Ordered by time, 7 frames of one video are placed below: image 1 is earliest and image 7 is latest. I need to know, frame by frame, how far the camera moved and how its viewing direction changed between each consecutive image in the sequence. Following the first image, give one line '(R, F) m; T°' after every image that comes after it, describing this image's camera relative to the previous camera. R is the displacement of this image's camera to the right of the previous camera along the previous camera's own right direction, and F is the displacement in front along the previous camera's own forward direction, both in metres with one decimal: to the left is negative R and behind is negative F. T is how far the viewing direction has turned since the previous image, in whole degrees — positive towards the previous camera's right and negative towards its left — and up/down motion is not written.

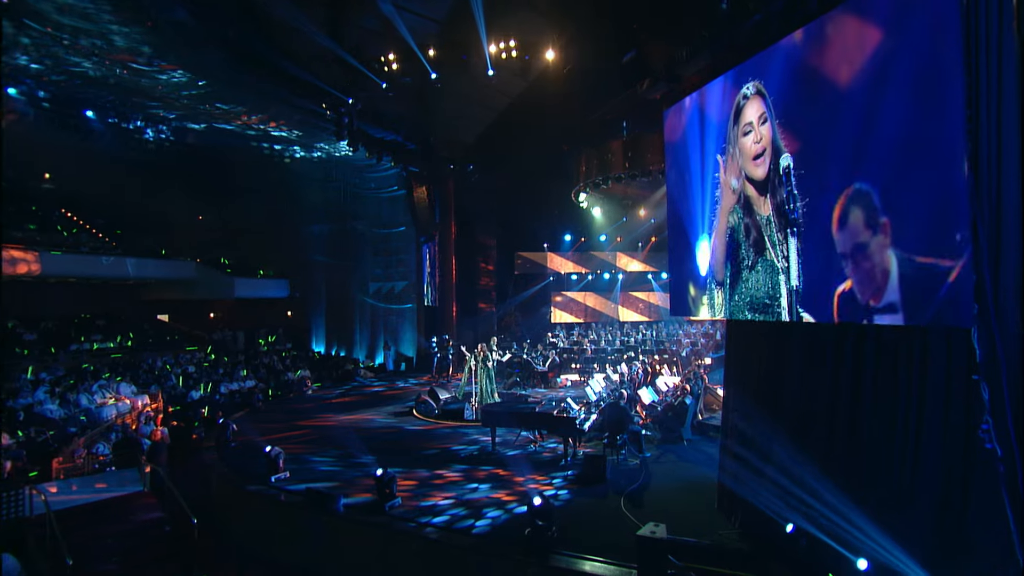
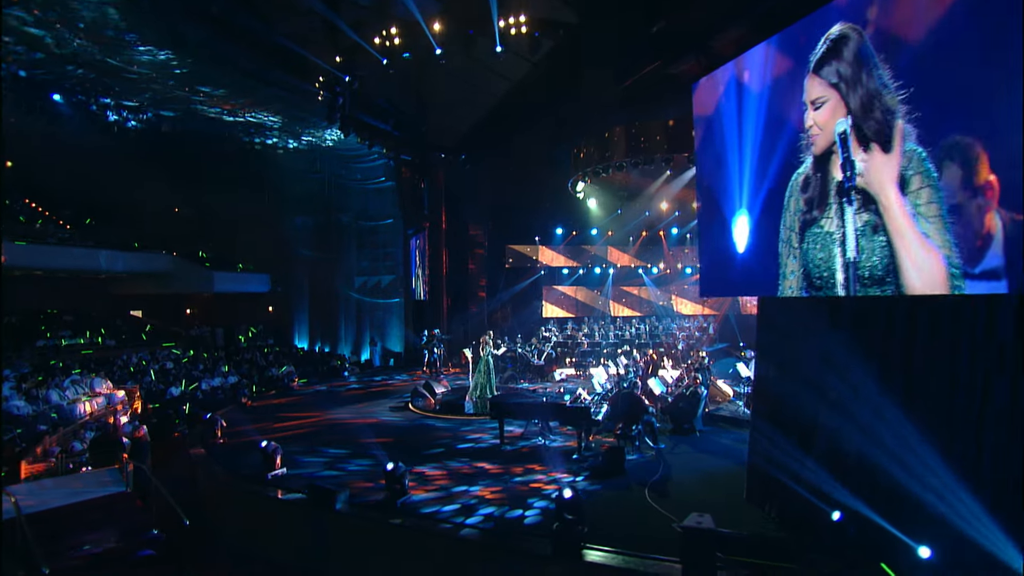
(-0.5, +0.4) m; +2°
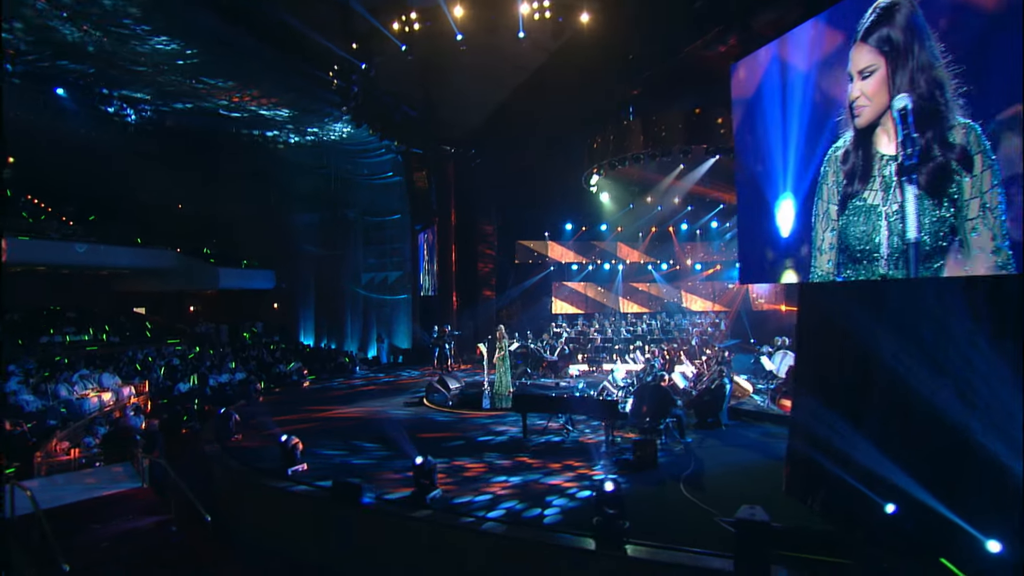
(-0.4, +0.2) m; 0°
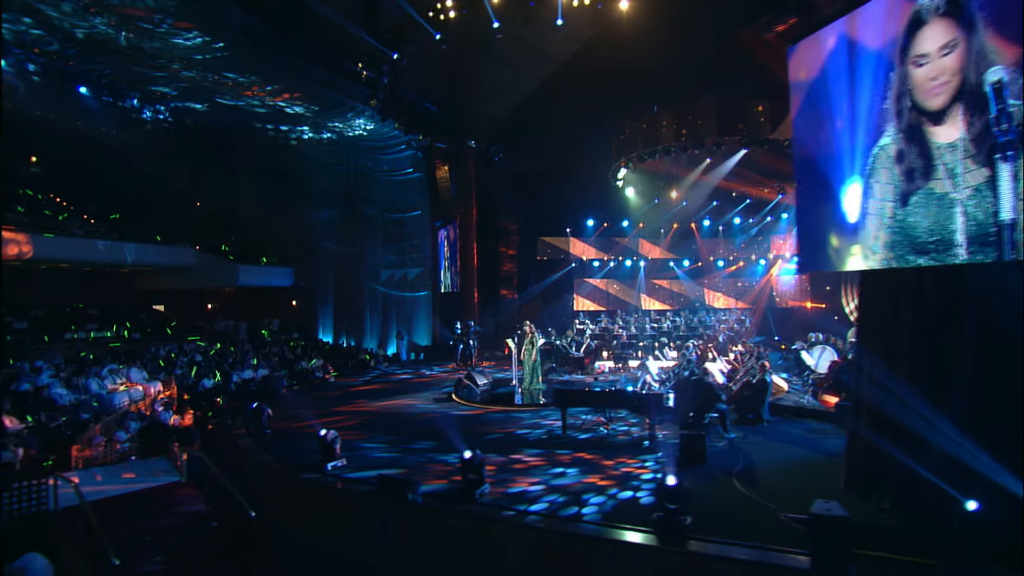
(-0.5, +0.2) m; -1°
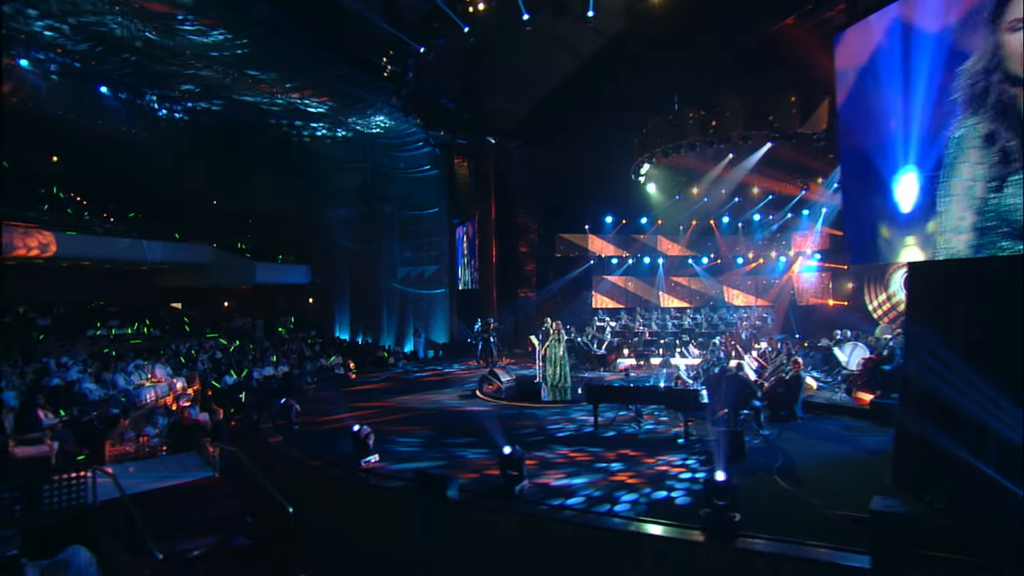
(-0.4, +0.1) m; -1°
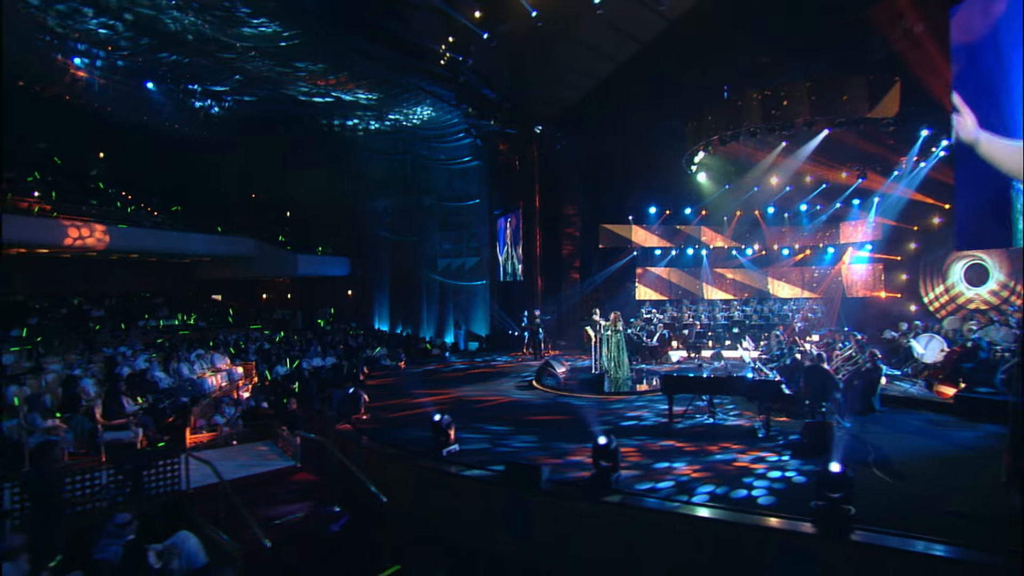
(-0.8, +0.1) m; -2°
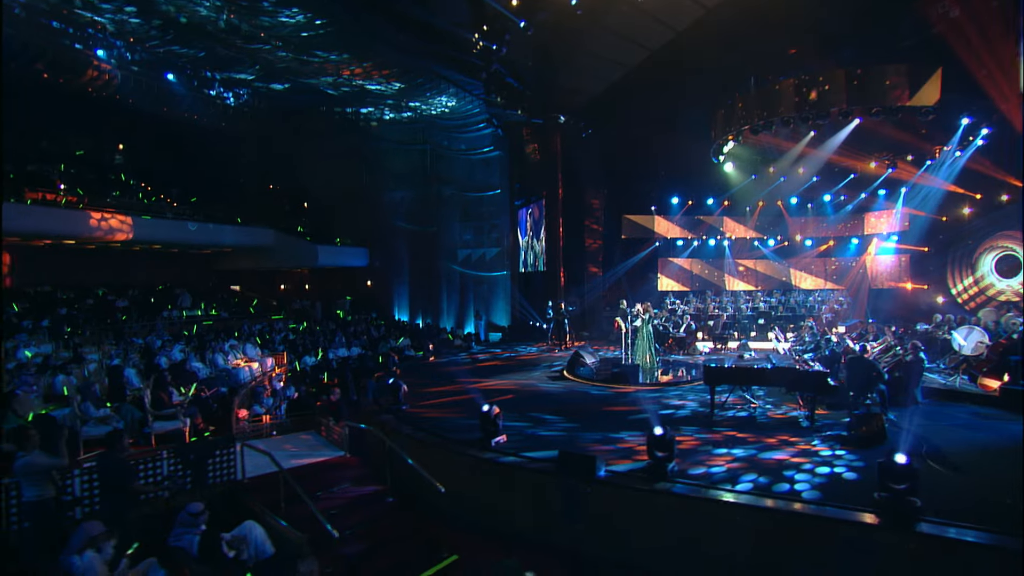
(-0.6, 0.0) m; -1°
